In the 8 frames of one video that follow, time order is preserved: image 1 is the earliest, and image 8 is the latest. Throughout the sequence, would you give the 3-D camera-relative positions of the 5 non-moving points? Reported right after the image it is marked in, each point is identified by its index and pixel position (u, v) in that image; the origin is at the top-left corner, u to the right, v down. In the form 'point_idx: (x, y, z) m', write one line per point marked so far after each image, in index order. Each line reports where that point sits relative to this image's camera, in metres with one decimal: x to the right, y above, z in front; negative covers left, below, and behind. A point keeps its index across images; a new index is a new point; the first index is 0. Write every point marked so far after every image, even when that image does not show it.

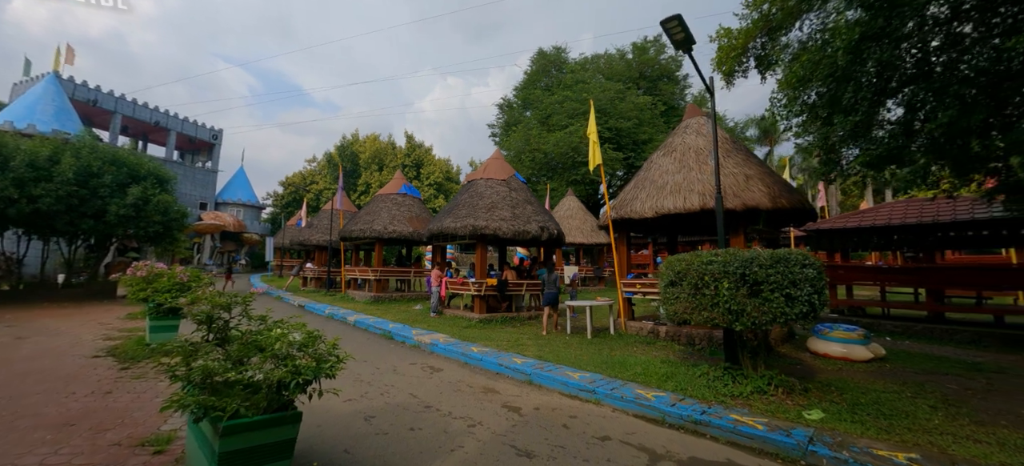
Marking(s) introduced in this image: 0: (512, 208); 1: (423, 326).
0: (0.0, +0.7, +11.7) m
1: (-2.2, -2.3, +10.3) m
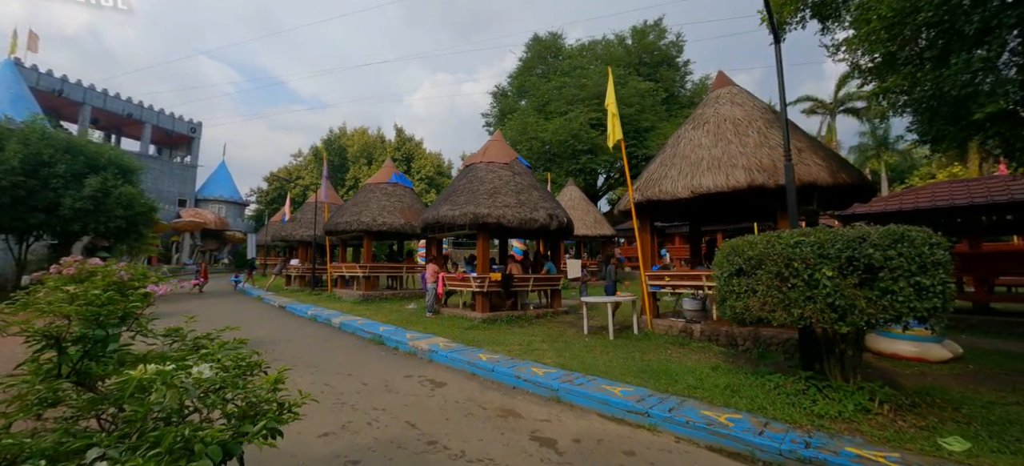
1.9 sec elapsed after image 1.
0: (+0.1, +1.0, +10.4) m
1: (-2.0, -2.1, +8.9) m
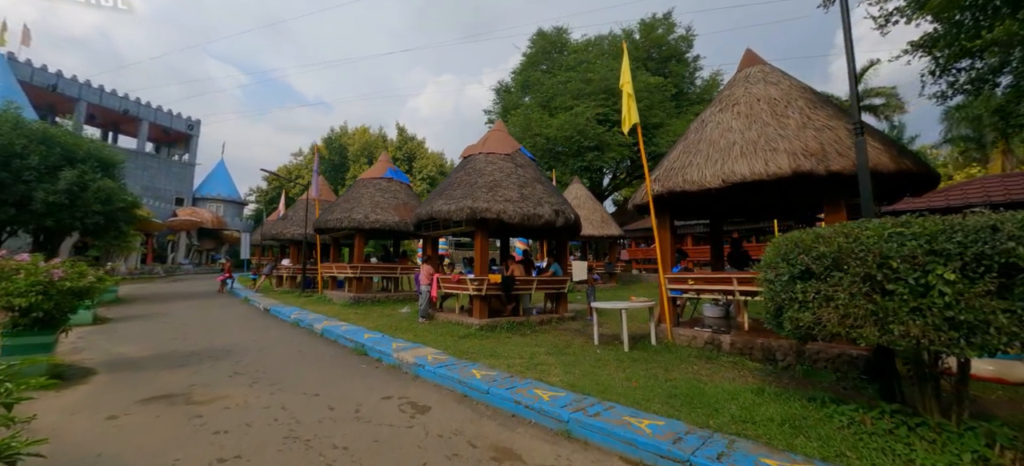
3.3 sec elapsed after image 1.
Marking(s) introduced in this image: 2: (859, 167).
0: (+0.2, +1.0, +9.4) m
1: (-2.0, -2.0, +7.9) m
2: (+3.6, +0.7, +4.4) m
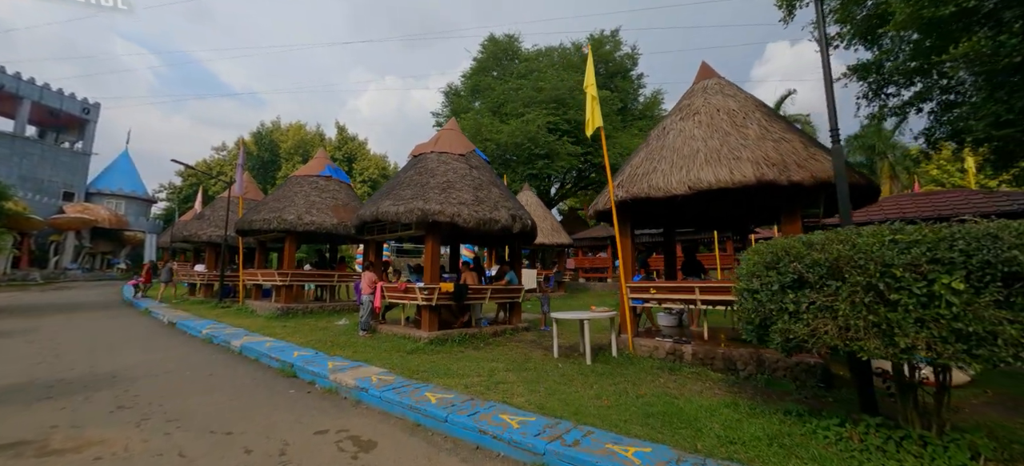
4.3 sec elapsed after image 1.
0: (-0.8, +0.9, +8.8) m
1: (-2.8, -2.0, +7.0) m
2: (+3.3, +0.6, +4.3) m
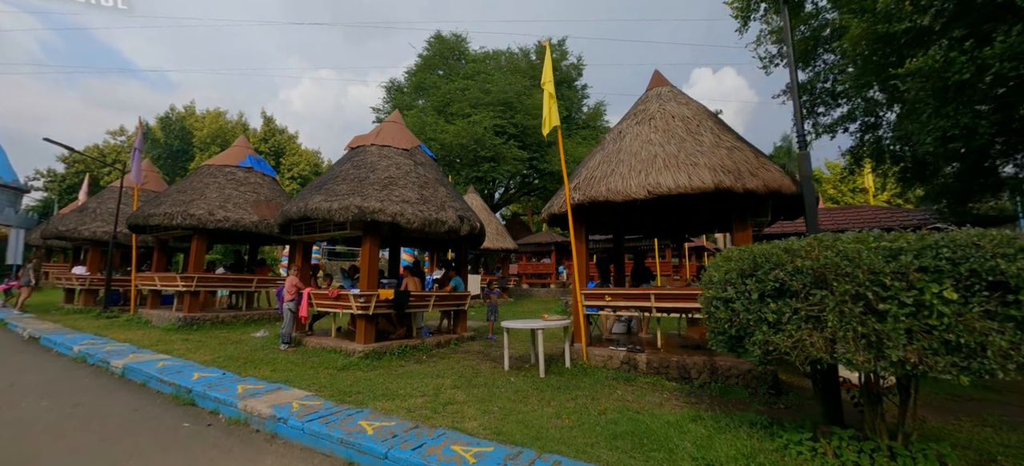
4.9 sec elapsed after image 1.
0: (-1.8, +0.9, +8.1) m
1: (-3.6, -2.0, +5.9) m
2: (+2.9, +0.5, +4.2) m
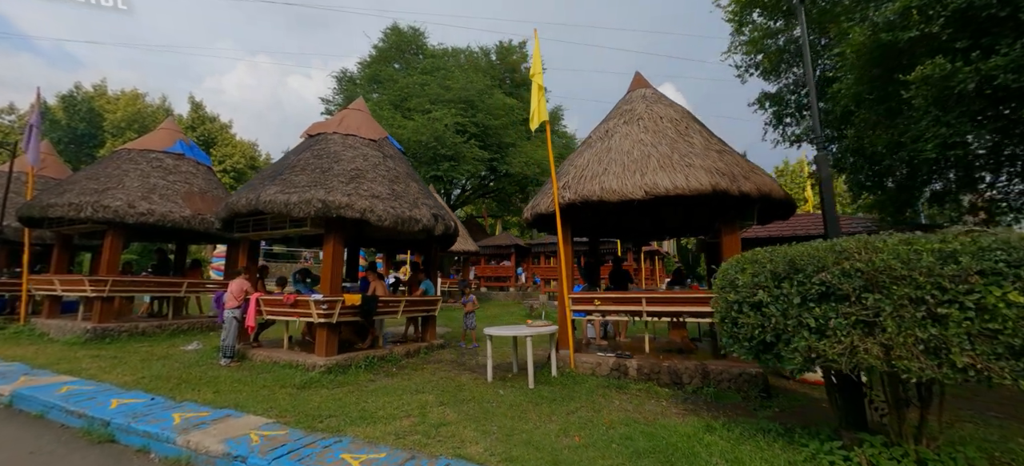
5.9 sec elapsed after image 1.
0: (-2.2, +0.9, +7.3) m
1: (-3.7, -1.9, +5.0) m
2: (+3.0, +0.5, +4.1) m
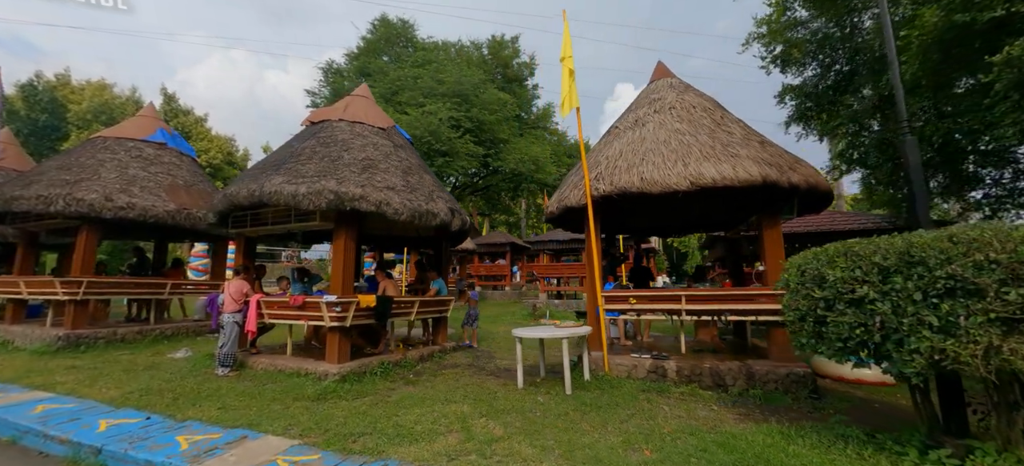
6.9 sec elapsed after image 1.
0: (-1.8, +1.0, +6.7) m
1: (-3.2, -1.8, +4.3) m
2: (+3.6, +0.6, +3.8) m
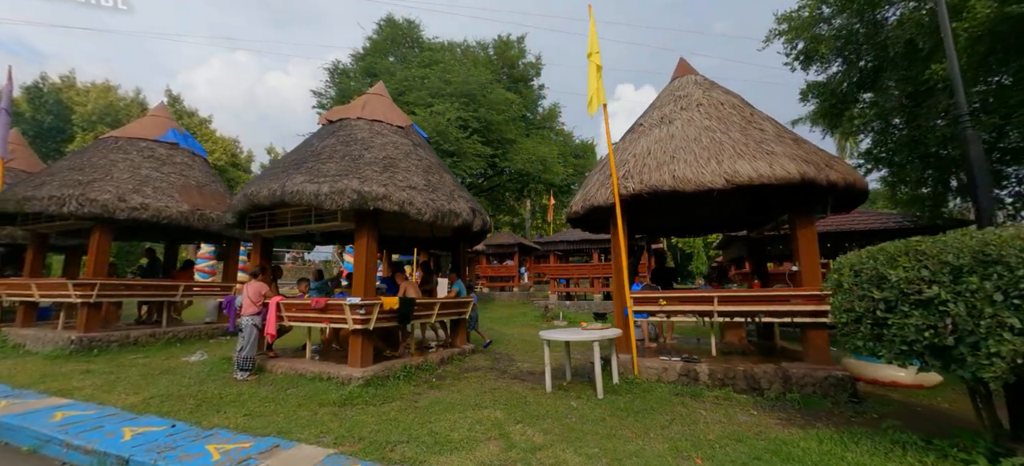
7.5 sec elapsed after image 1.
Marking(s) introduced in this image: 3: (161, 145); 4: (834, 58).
0: (-1.4, +1.0, +6.6) m
1: (-2.8, -1.8, +4.2) m
2: (+3.9, +0.6, +3.7) m
3: (-7.5, +1.9, +8.8) m
4: (+6.4, +3.5, +8.2) m
